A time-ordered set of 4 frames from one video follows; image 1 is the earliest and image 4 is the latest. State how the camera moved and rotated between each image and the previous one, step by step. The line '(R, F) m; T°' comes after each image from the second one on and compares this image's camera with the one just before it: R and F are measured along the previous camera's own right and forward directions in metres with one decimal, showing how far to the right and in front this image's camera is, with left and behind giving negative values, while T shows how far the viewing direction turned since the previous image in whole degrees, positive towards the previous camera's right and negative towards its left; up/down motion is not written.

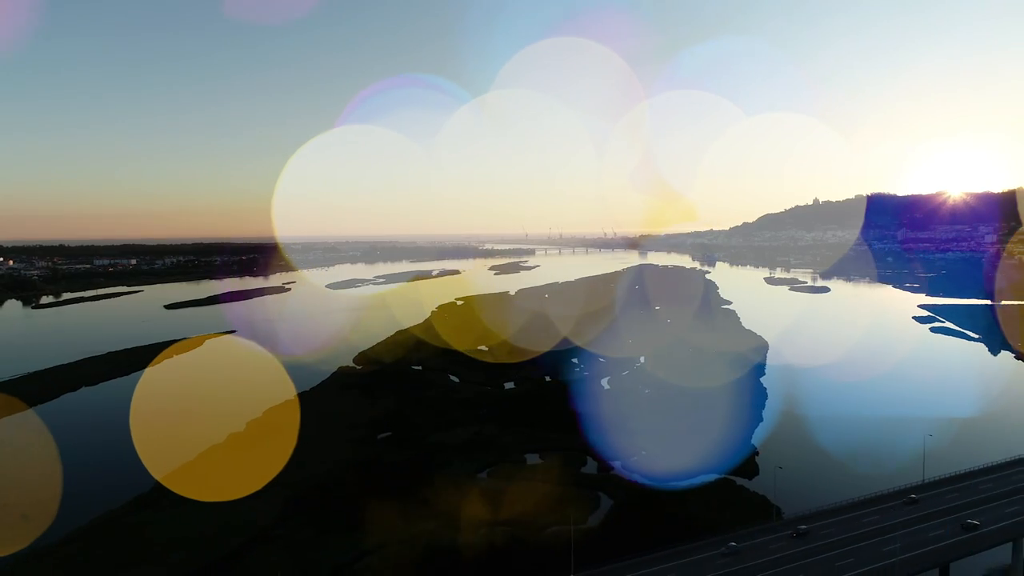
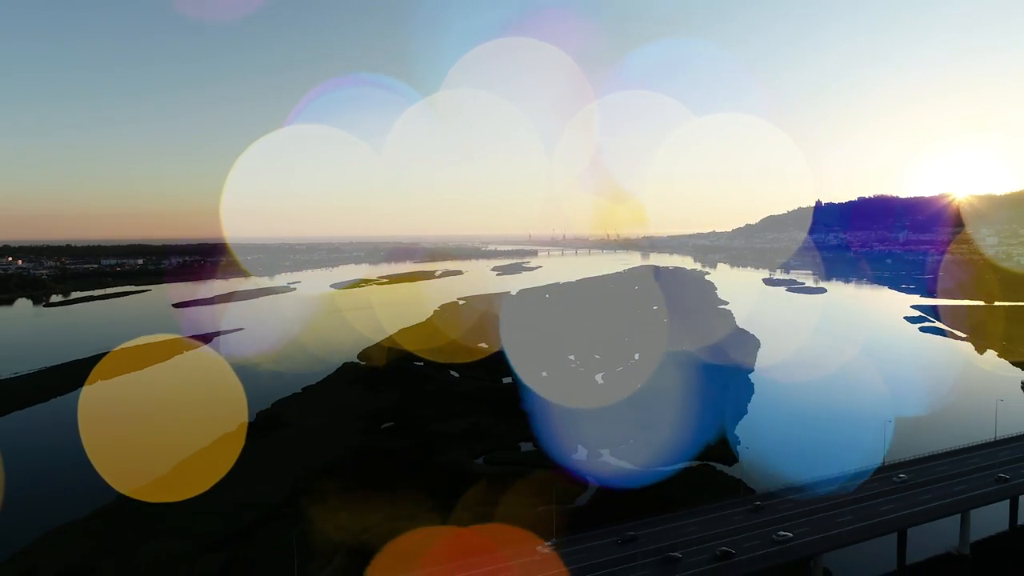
(+0.4, -1.4) m; 0°
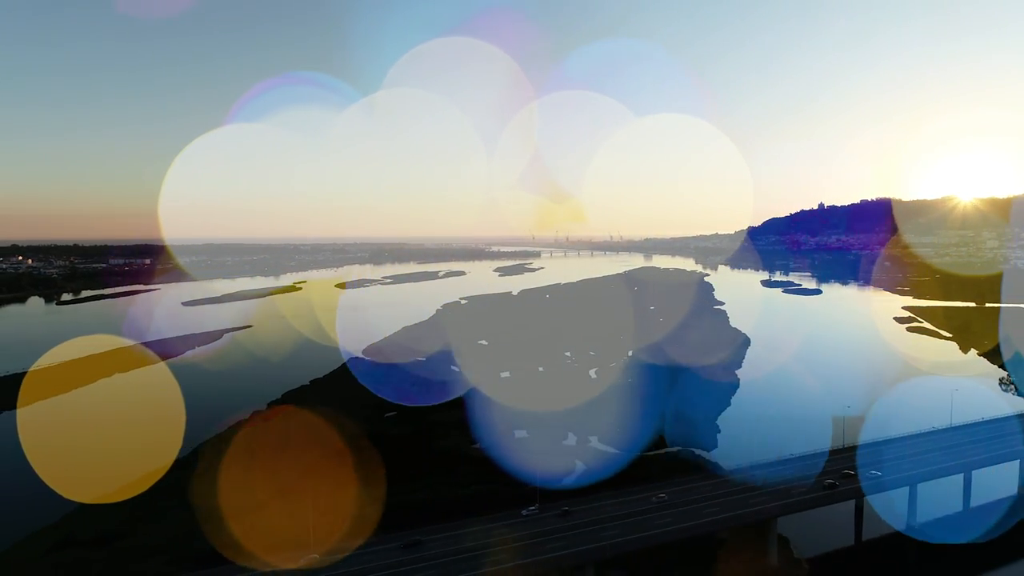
(+0.4, -1.7) m; 0°
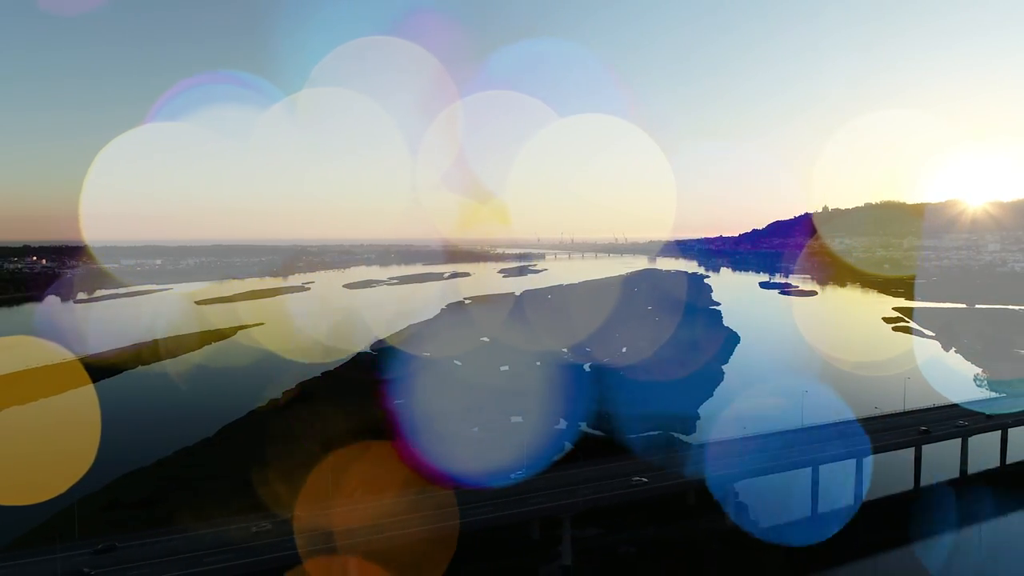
(+0.5, -2.3) m; -1°
